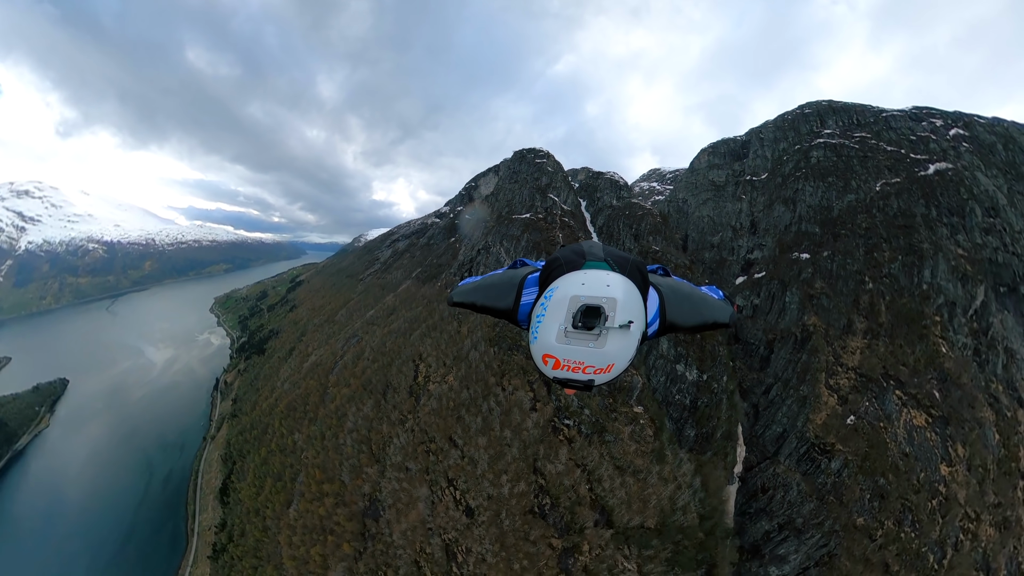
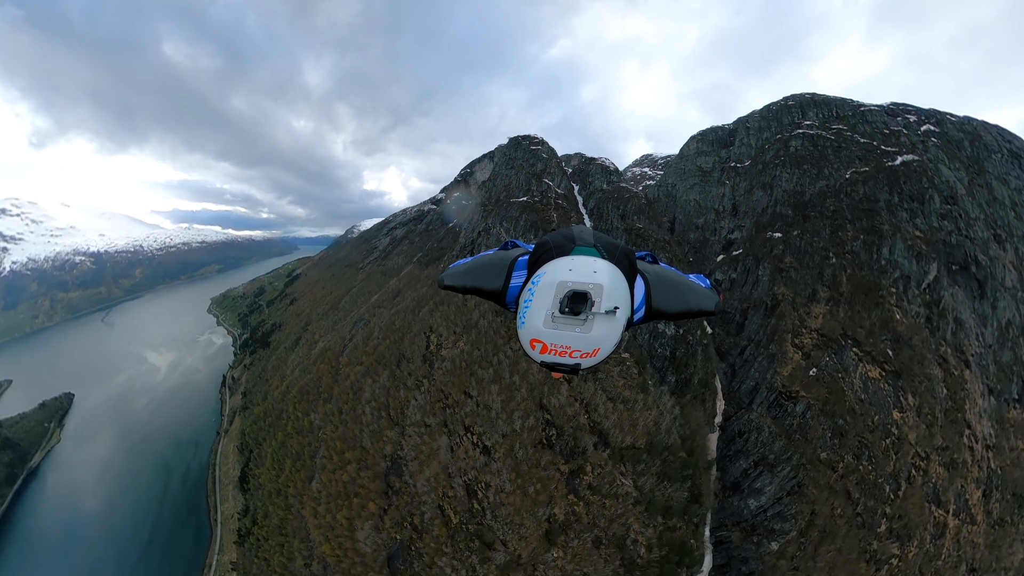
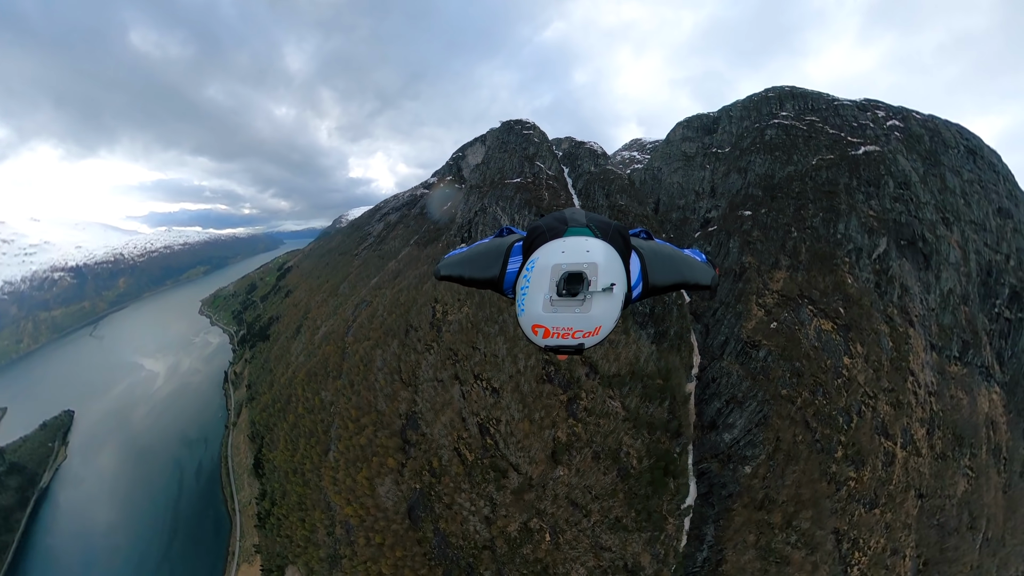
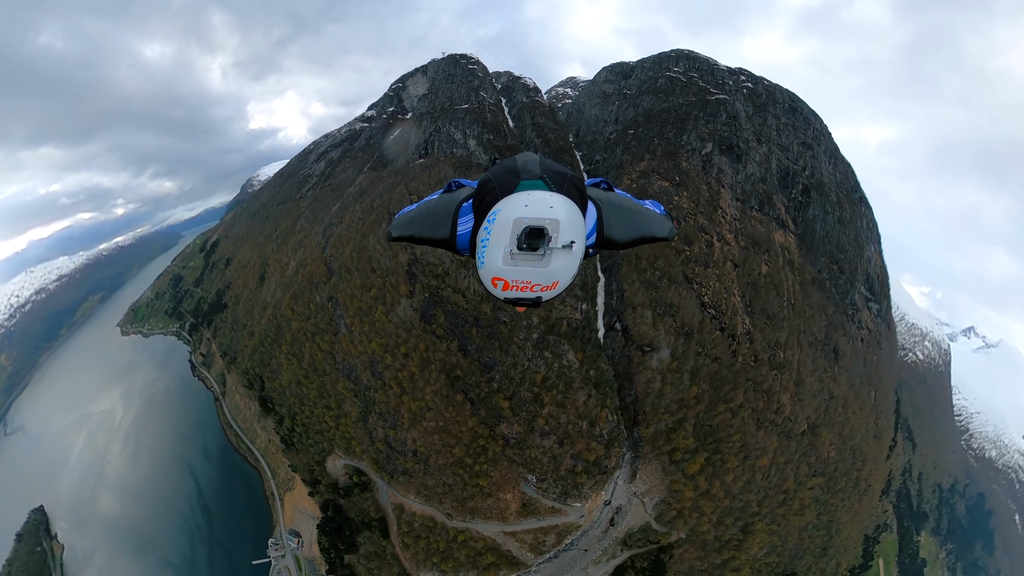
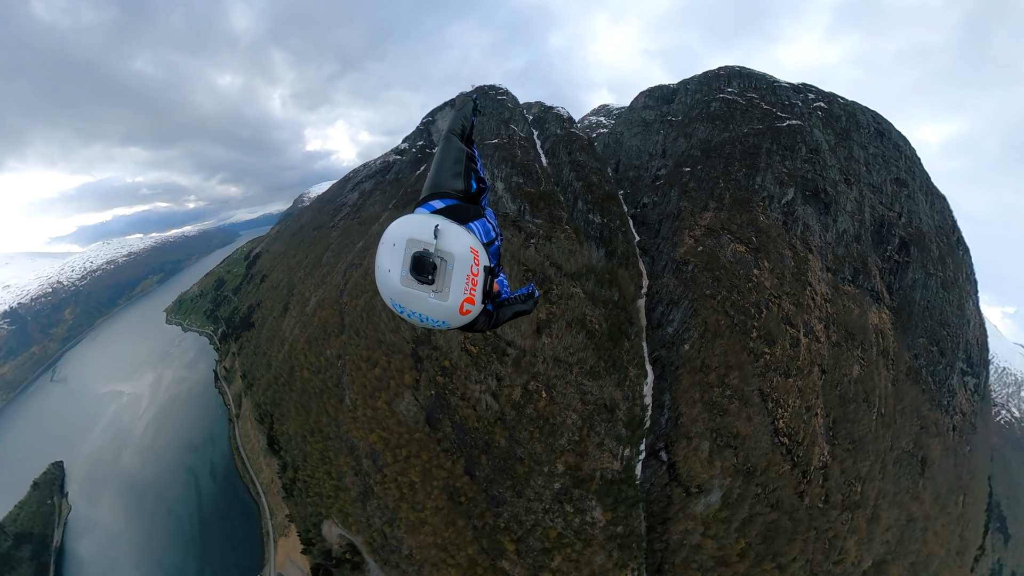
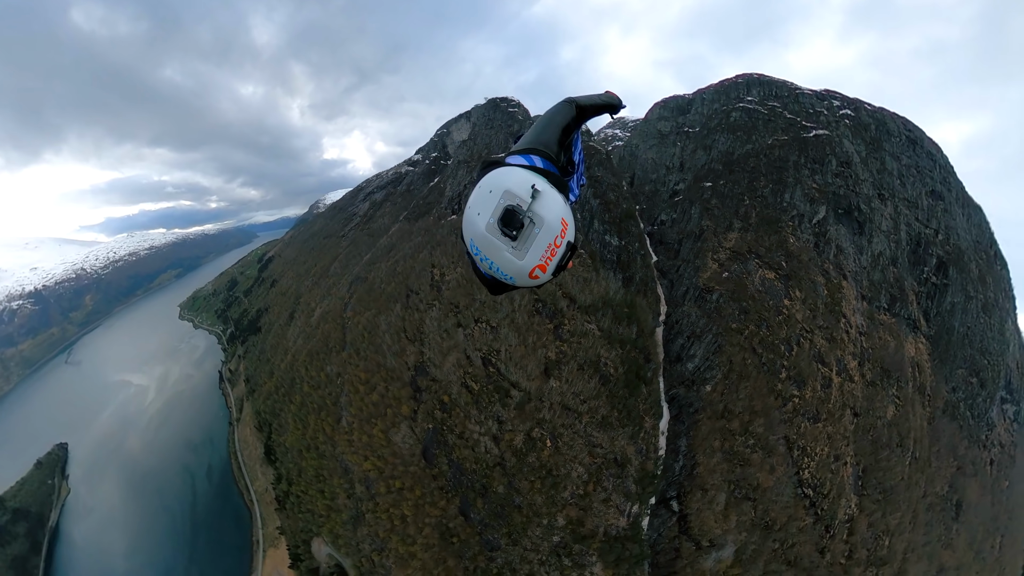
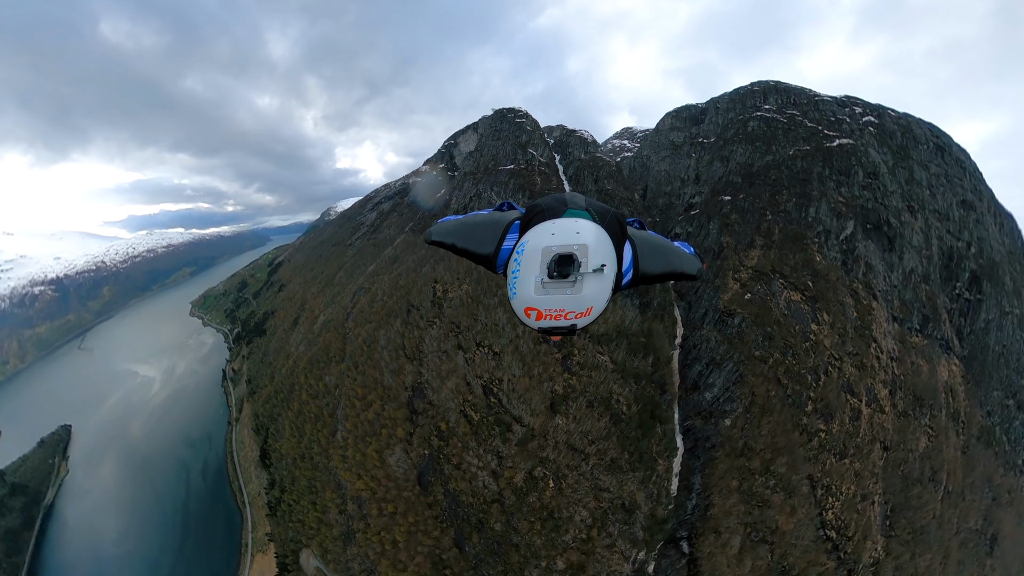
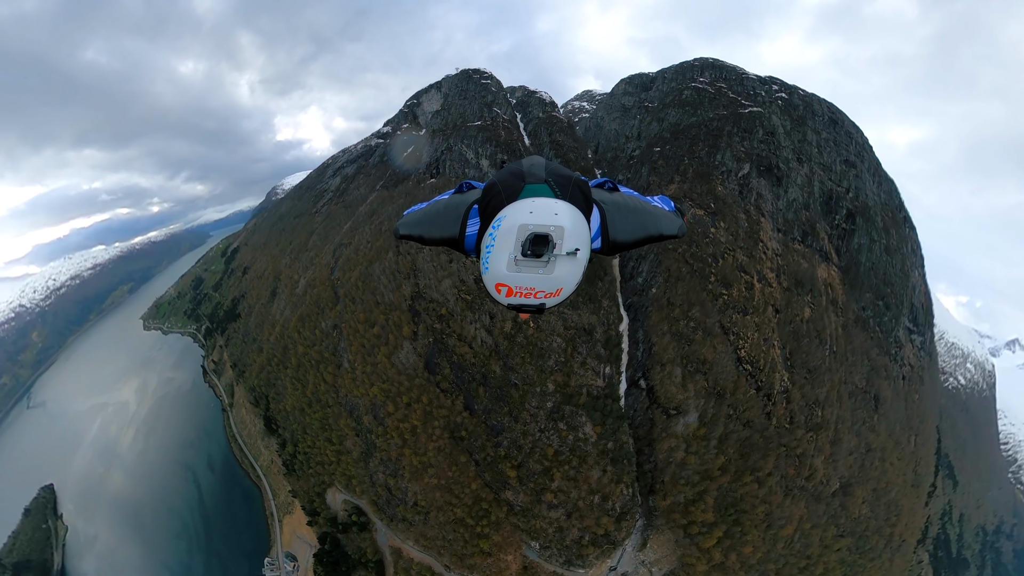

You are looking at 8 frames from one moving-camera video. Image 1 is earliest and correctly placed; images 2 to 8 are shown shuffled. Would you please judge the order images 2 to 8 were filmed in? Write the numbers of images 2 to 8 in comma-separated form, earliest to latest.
2, 3, 7, 6, 5, 8, 4
